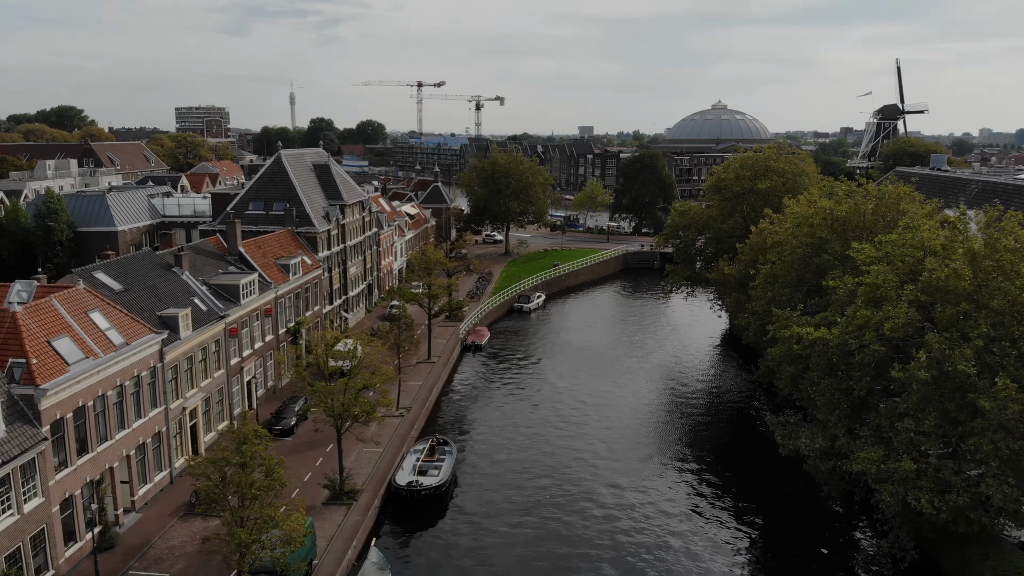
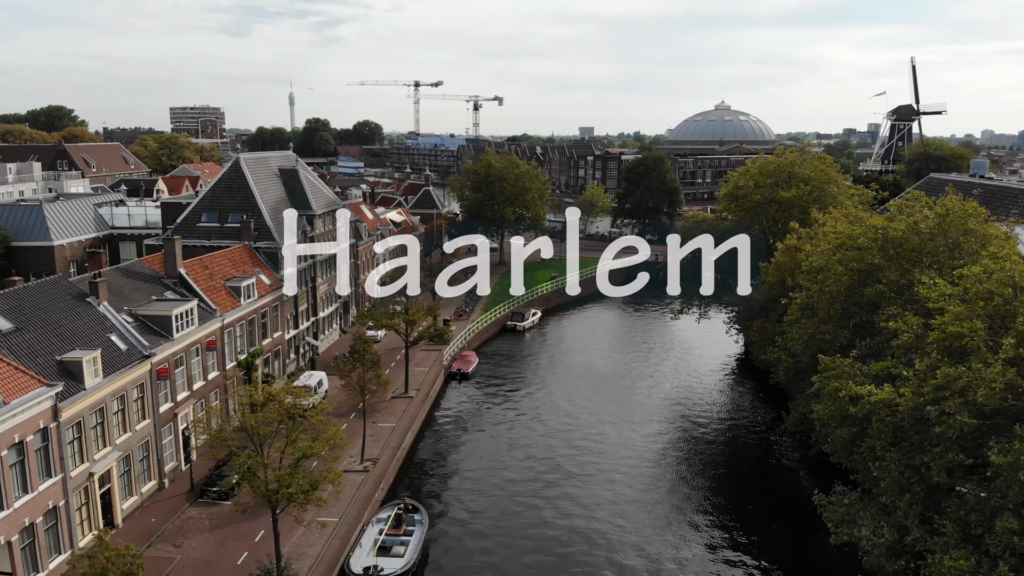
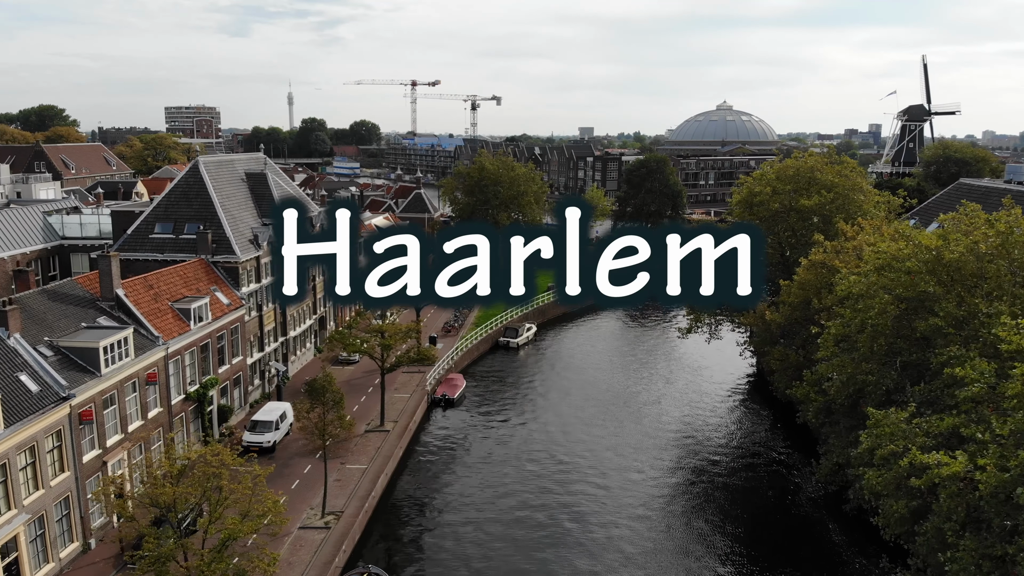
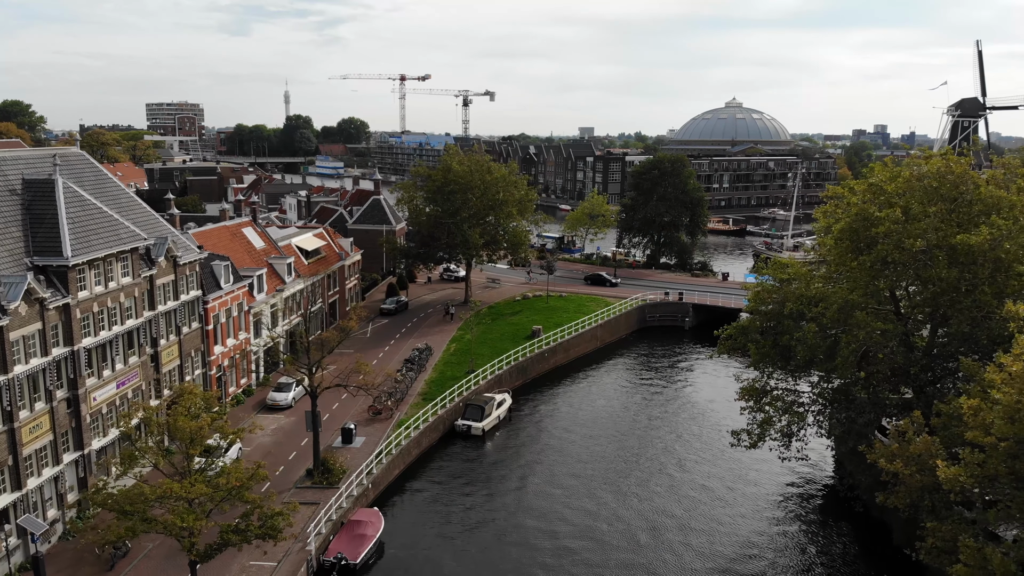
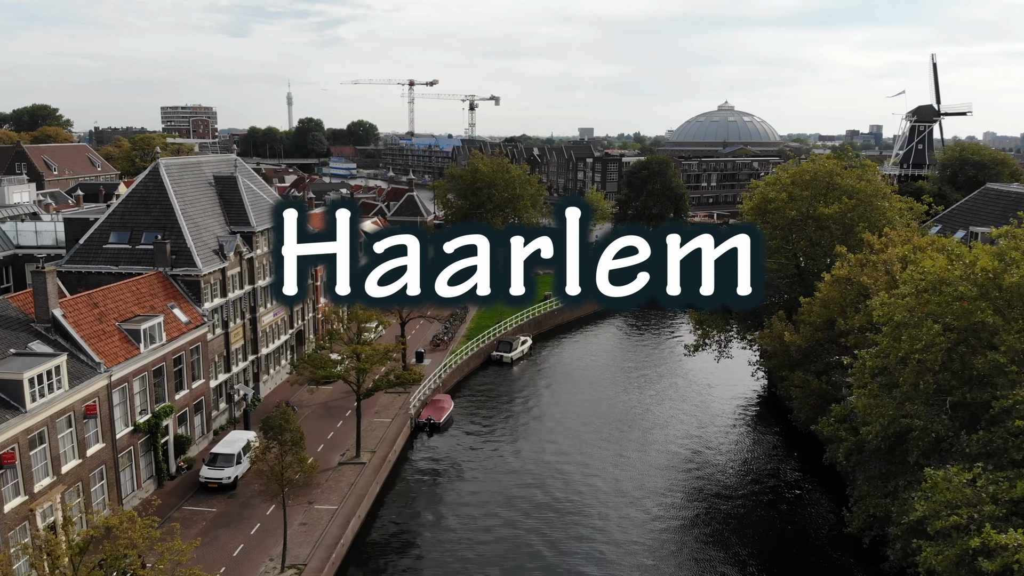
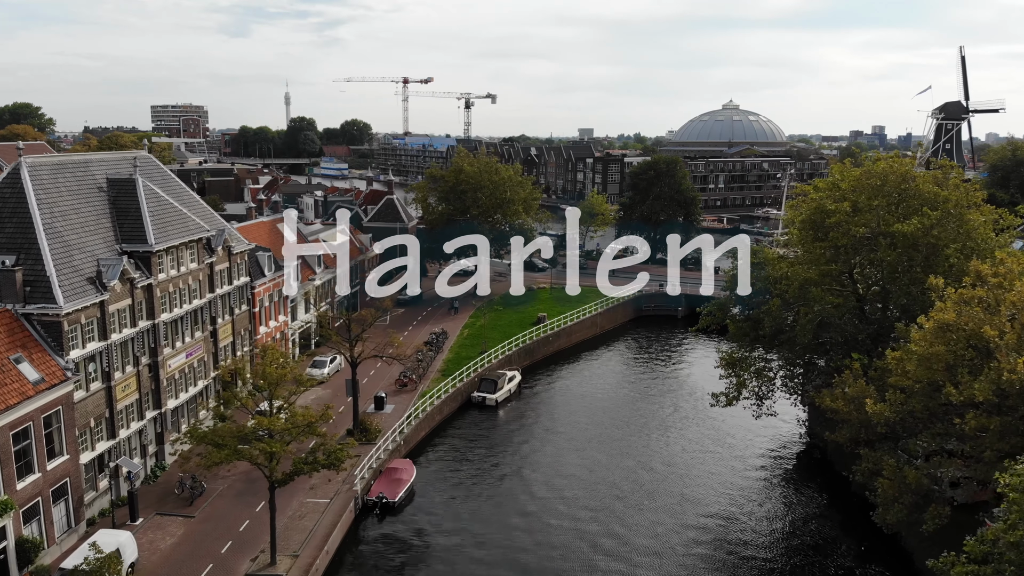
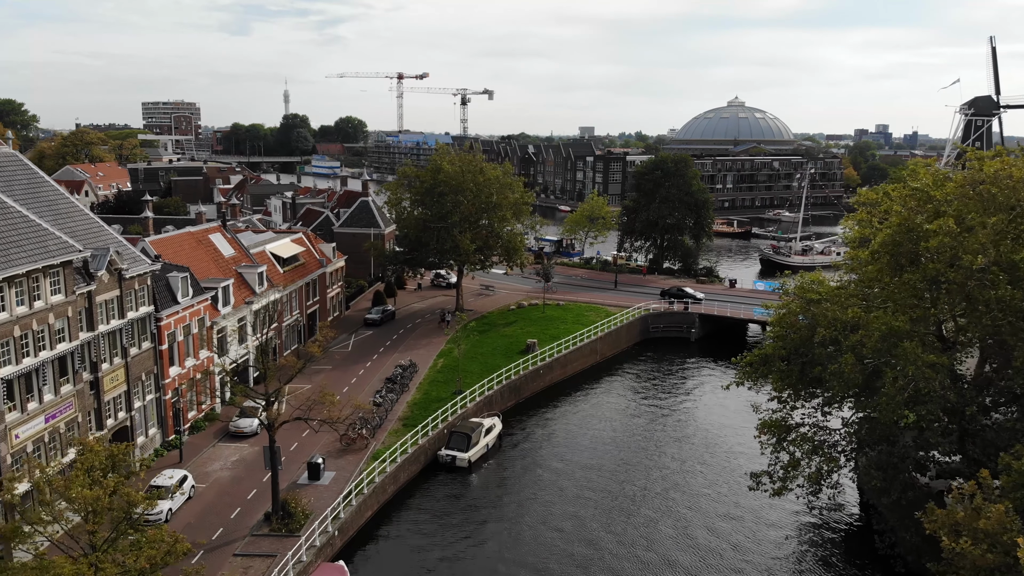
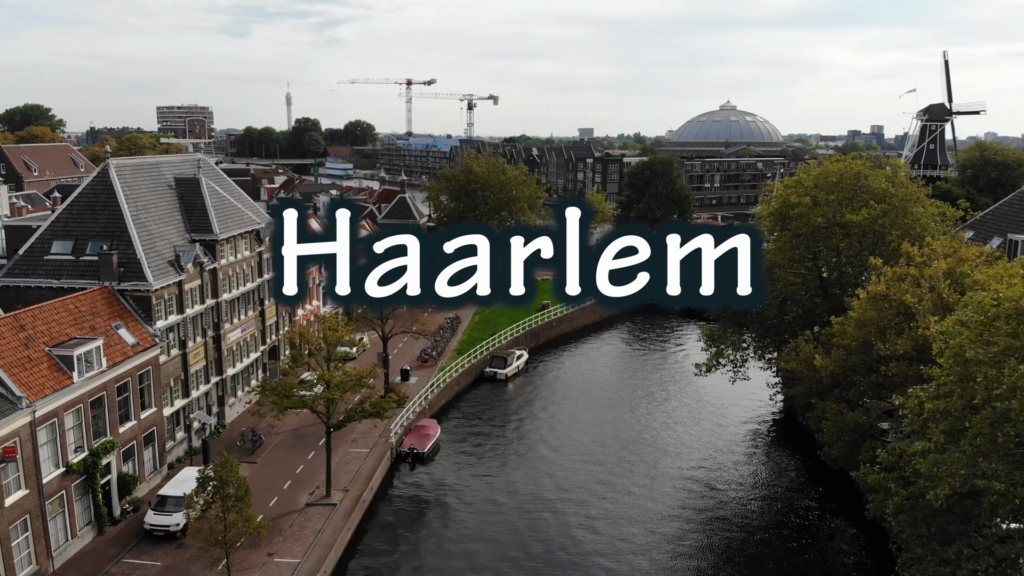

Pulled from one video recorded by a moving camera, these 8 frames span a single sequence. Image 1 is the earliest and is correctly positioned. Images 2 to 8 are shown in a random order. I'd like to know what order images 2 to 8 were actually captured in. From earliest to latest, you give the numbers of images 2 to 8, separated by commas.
2, 3, 5, 8, 6, 4, 7
